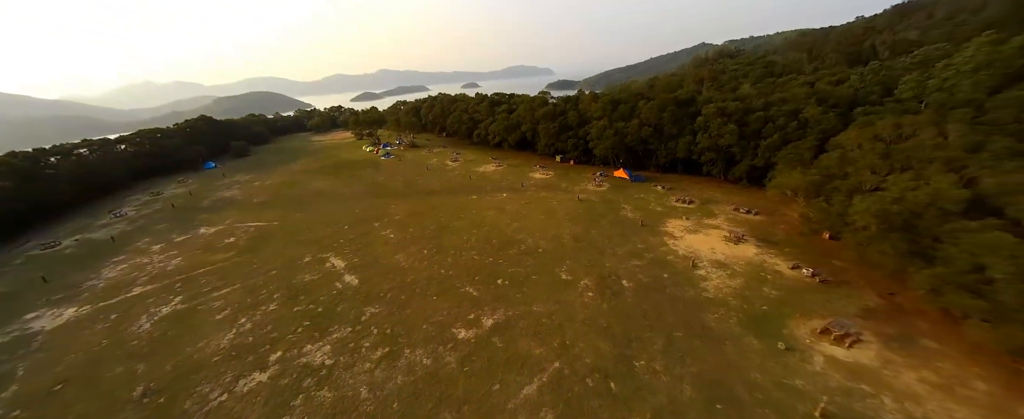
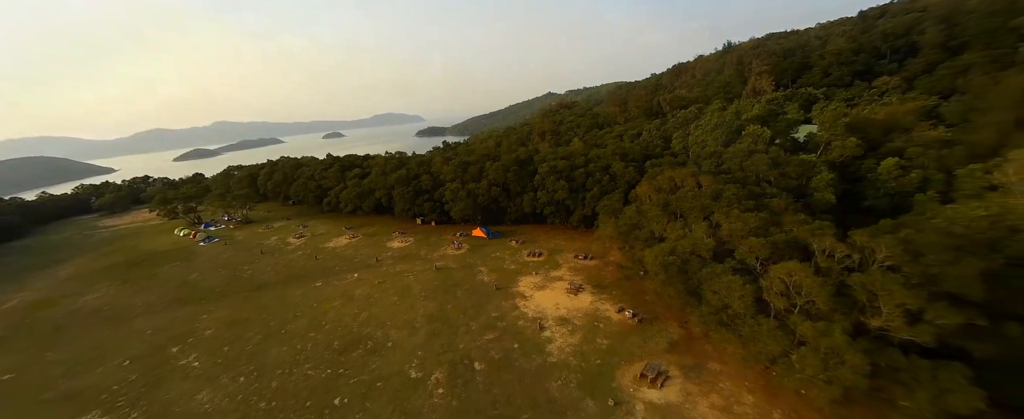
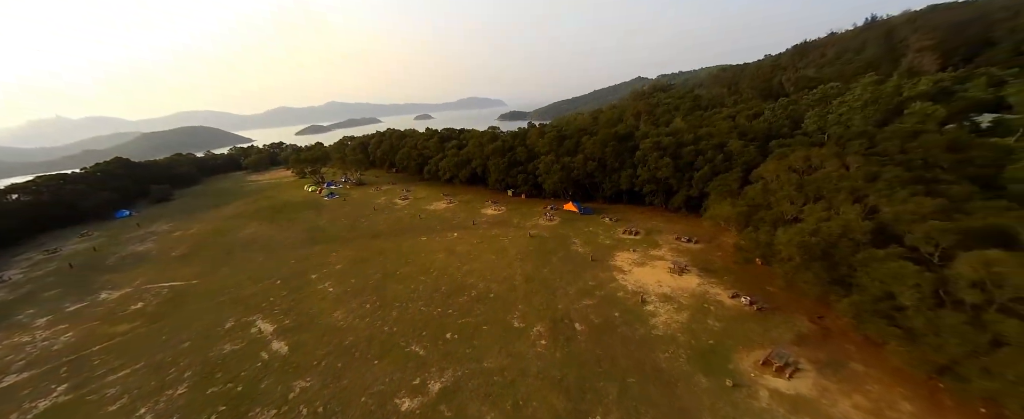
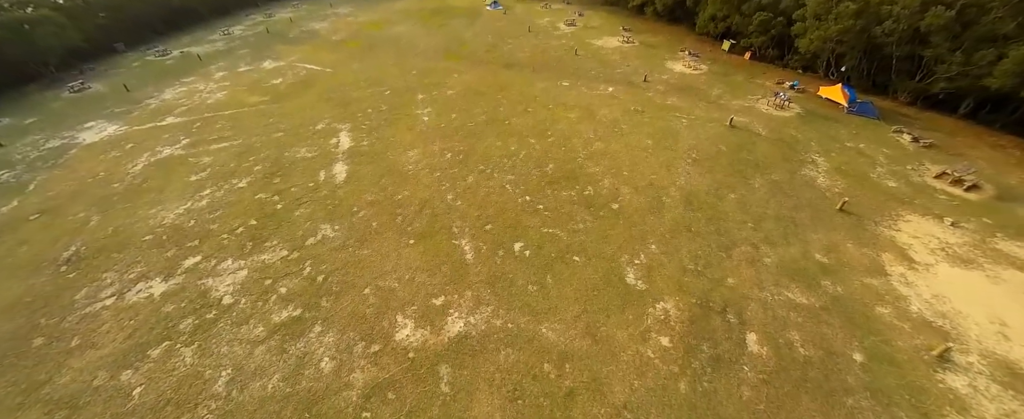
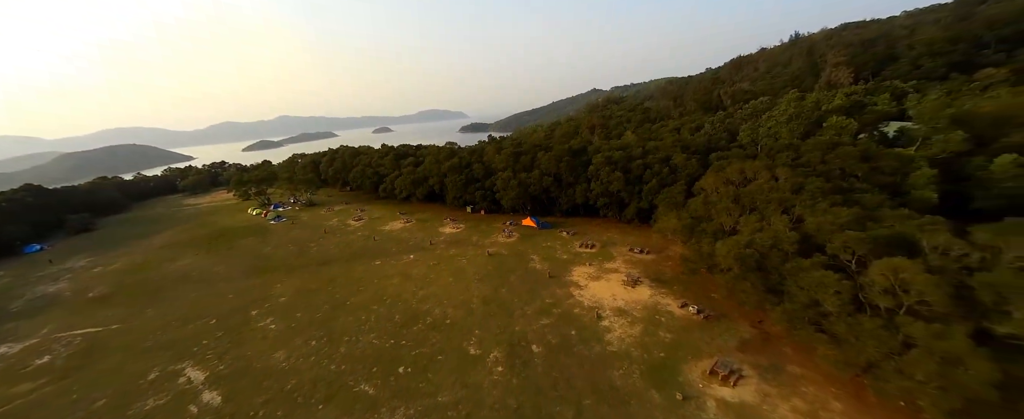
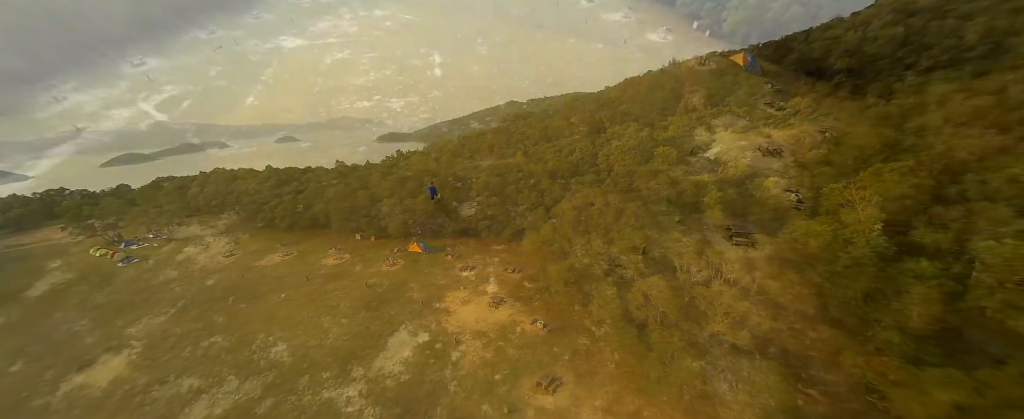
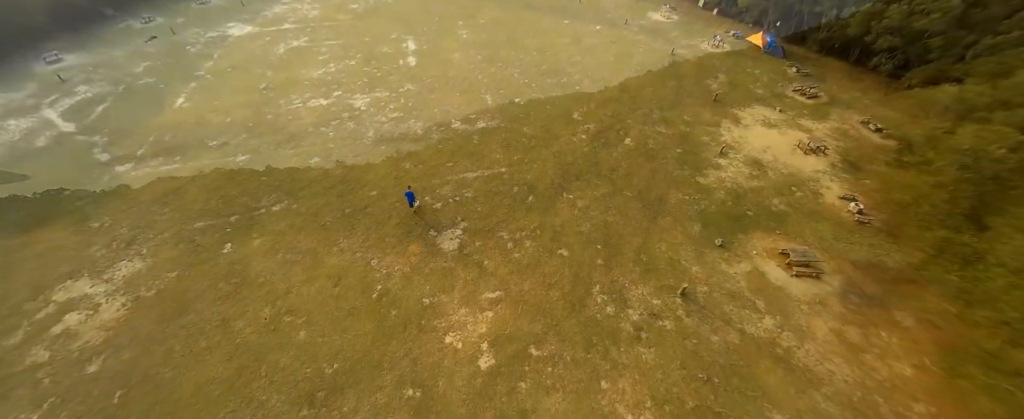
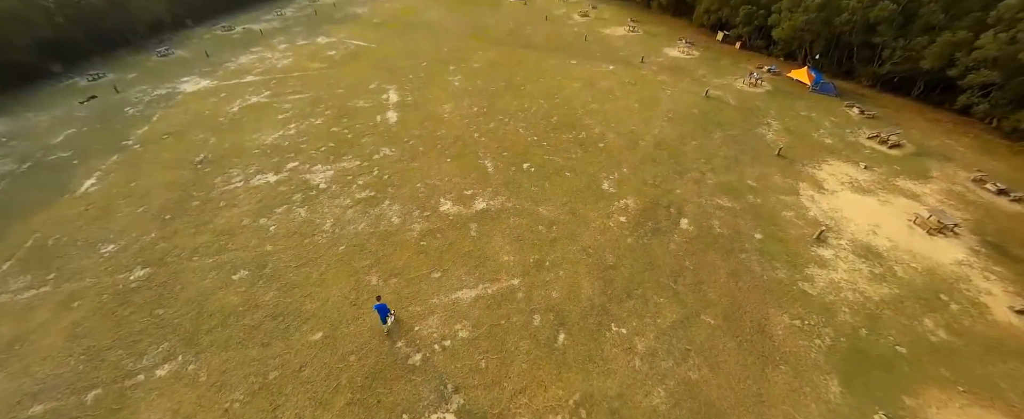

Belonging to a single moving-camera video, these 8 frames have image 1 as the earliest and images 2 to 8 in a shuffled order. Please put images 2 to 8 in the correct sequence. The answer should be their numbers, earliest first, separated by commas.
3, 5, 2, 6, 7, 8, 4
